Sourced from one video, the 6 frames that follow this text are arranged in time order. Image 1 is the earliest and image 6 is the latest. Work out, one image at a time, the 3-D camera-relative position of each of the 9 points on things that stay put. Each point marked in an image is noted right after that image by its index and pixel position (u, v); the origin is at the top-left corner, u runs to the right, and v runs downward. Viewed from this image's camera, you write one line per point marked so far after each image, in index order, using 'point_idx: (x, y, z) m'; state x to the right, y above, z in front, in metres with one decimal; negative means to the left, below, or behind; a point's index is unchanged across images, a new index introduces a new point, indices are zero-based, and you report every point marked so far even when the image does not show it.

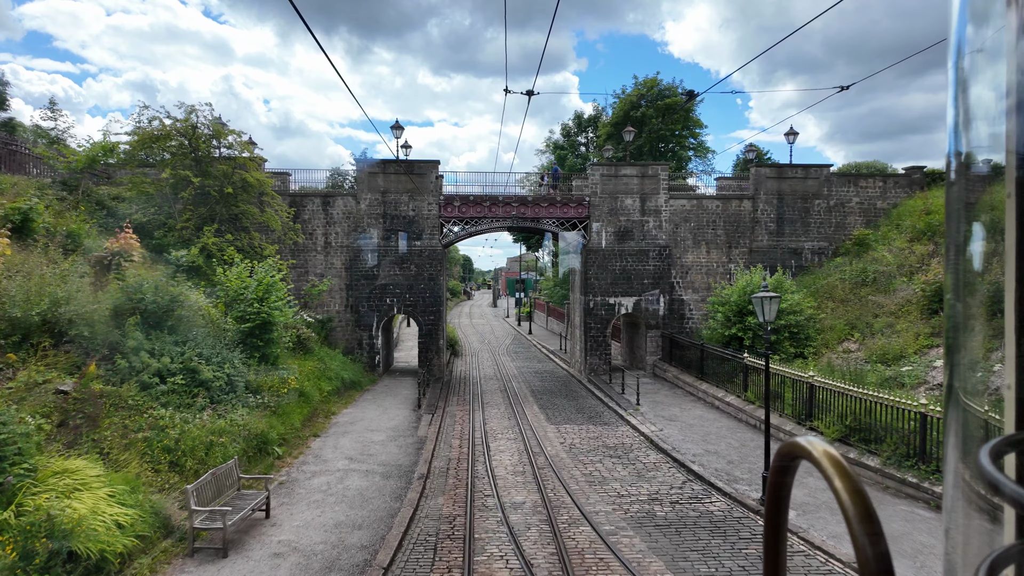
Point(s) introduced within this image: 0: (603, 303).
0: (+3.3, -0.6, +19.8) m
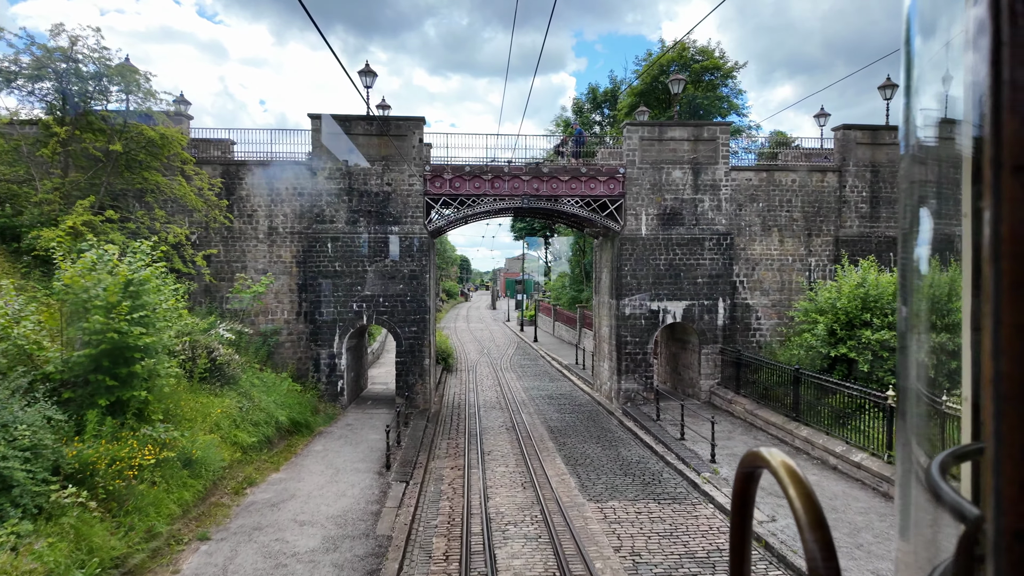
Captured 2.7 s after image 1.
0: (+3.6, -0.6, +14.8) m
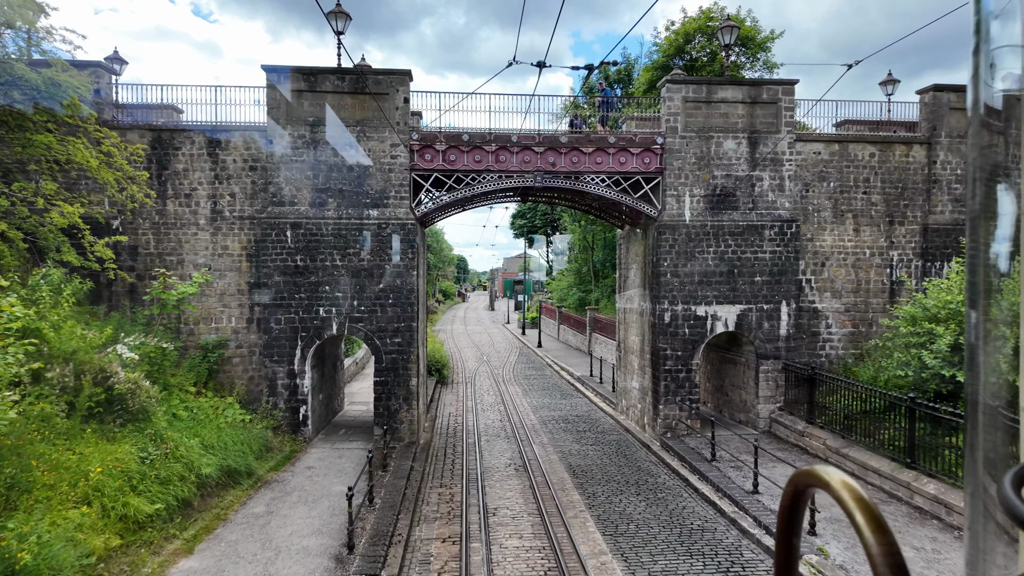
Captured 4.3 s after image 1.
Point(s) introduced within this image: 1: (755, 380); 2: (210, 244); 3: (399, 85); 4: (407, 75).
0: (+3.8, -0.6, +11.8) m
1: (+5.4, -2.0, +12.2) m
2: (-6.2, +0.9, +11.3) m
3: (-2.3, +4.2, +11.4) m
4: (-2.2, +4.4, +11.3) m
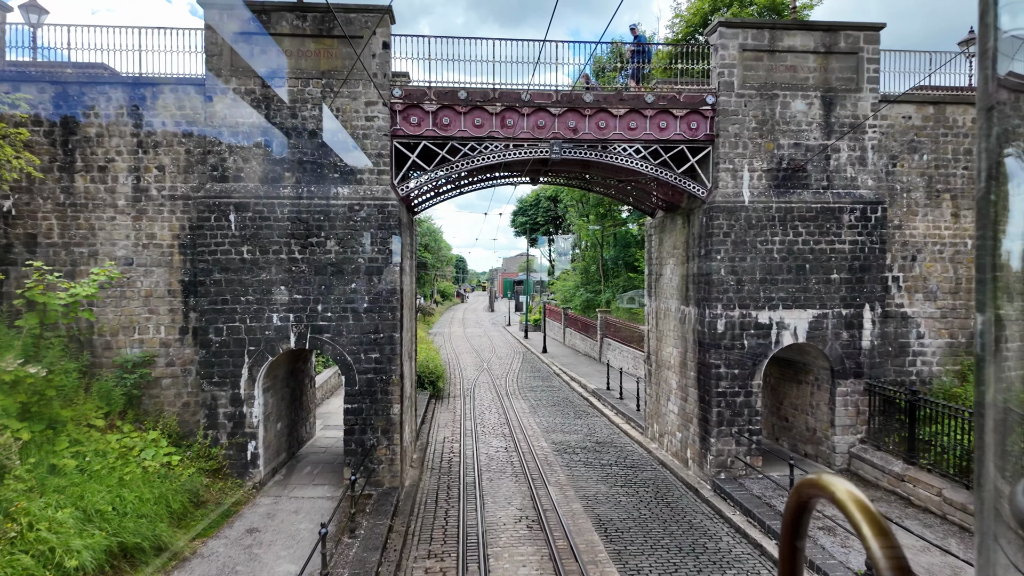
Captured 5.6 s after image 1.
0: (+3.9, -0.6, +9.2) m
1: (+5.5, -2.0, +9.6) m
2: (-6.0, +0.9, +8.7) m
3: (-2.2, +4.2, +8.8) m
4: (-2.0, +4.4, +8.7) m
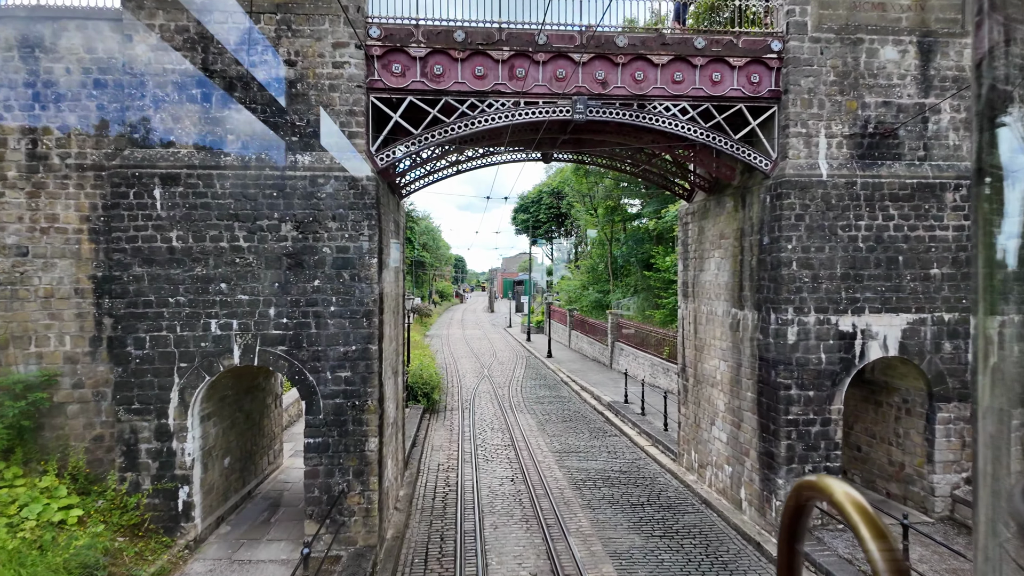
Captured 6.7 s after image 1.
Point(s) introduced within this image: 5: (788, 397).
0: (+4.1, -0.6, +7.2) m
1: (+5.7, -2.0, +7.6) m
2: (-5.9, +0.9, +6.7) m
3: (-2.0, +4.2, +6.8) m
4: (-1.8, +4.4, +6.7) m
5: (+3.6, -1.4, +7.2) m
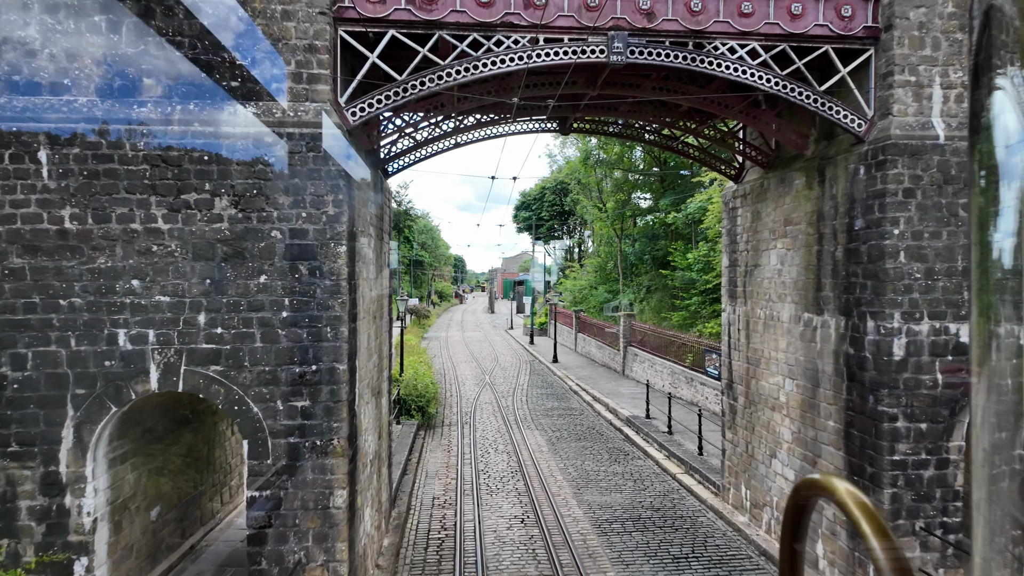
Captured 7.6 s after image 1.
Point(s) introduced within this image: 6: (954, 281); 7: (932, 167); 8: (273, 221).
0: (+4.2, -0.6, +5.4) m
1: (+5.8, -2.0, +5.8) m
2: (-5.7, +0.9, +4.9) m
3: (-1.9, +4.2, +5.0) m
4: (-1.7, +4.4, +4.9) m
5: (+3.8, -1.4, +5.5) m
6: (+4.4, +0.1, +5.4) m
7: (+4.1, +1.2, +5.4) m
8: (-2.1, +0.6, +5.0) m
